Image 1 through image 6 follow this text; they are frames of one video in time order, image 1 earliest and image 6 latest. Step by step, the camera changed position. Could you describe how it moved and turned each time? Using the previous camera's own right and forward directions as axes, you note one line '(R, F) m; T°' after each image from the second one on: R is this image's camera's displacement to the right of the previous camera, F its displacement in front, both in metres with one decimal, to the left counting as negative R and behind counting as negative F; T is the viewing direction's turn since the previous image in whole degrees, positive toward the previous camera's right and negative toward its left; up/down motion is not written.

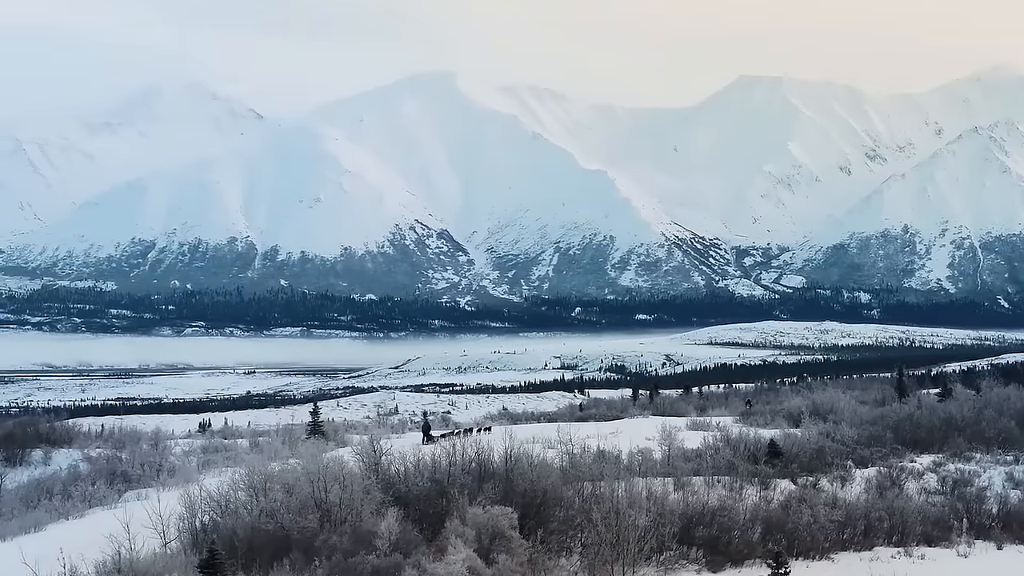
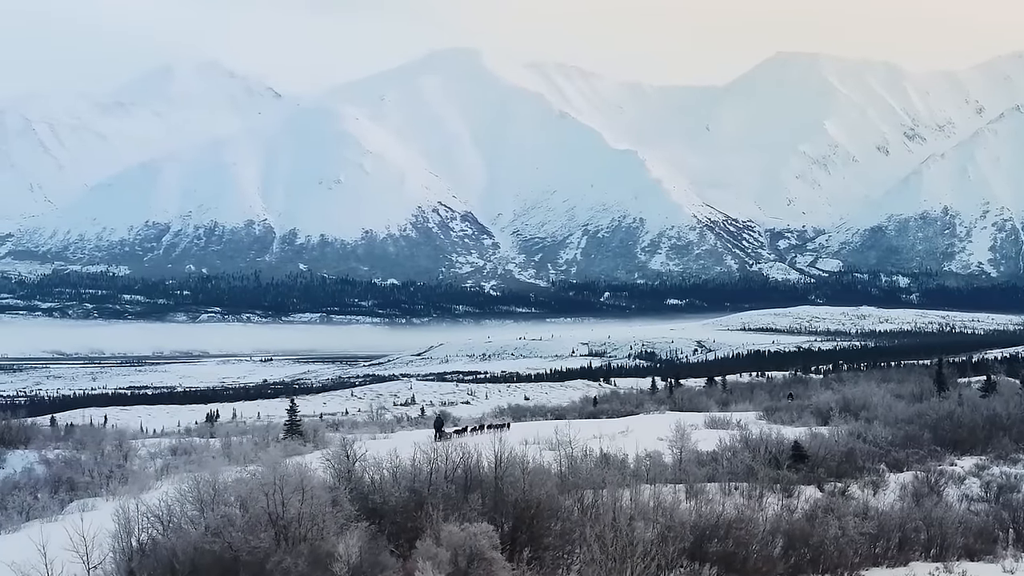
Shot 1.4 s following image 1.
(+1.1, +2.6) m; -2°
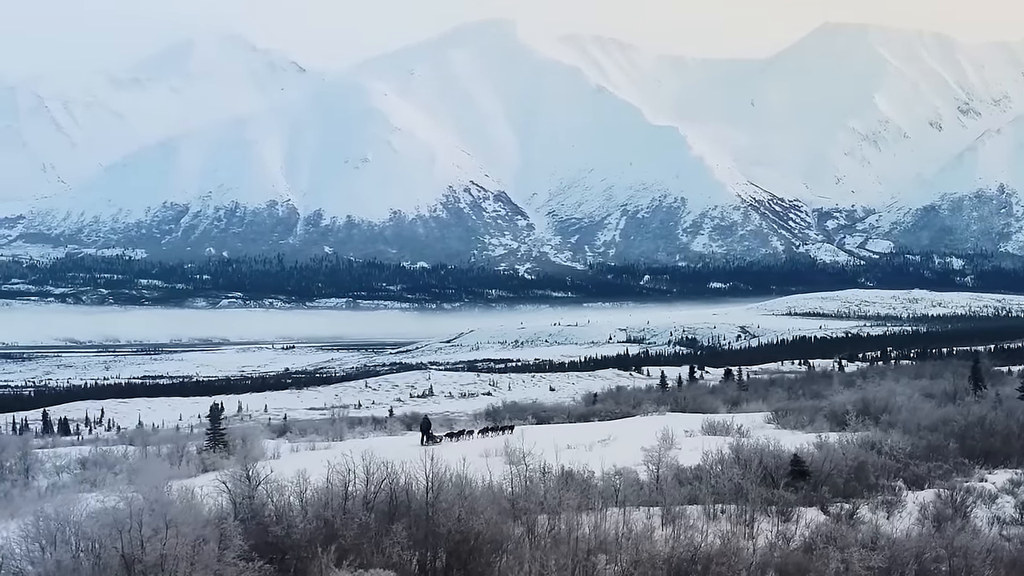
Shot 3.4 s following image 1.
(+2.5, +3.5) m; -3°
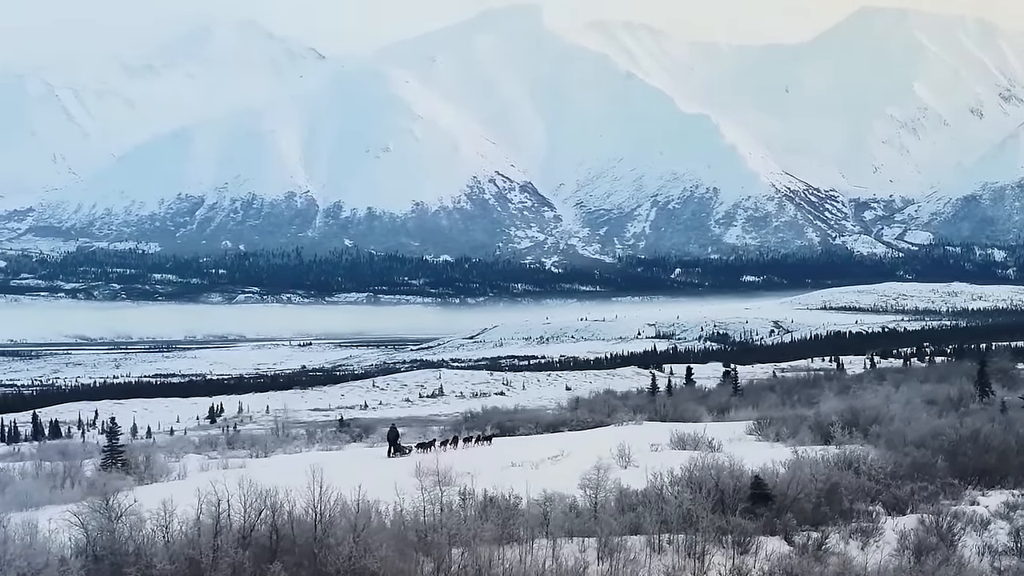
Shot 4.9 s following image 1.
(+2.7, +2.4) m; -3°
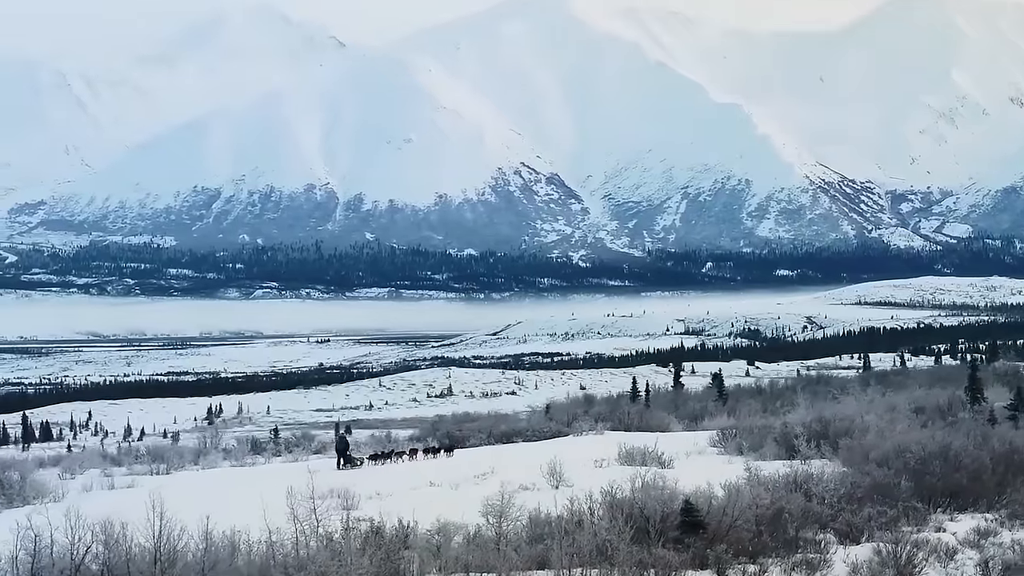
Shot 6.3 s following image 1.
(+3.0, +1.9) m; -3°
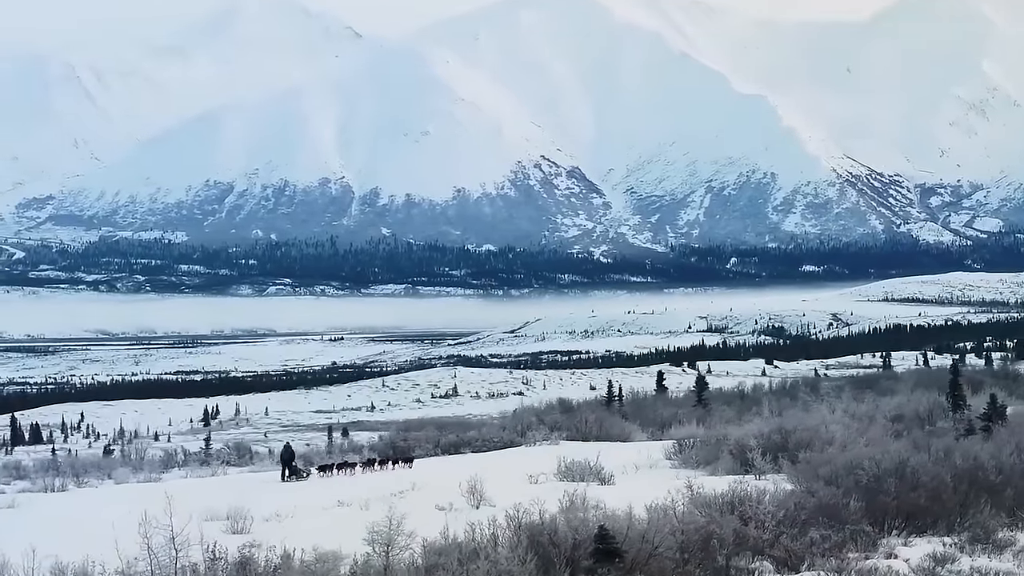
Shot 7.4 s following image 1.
(+2.7, +1.5) m; -2°
